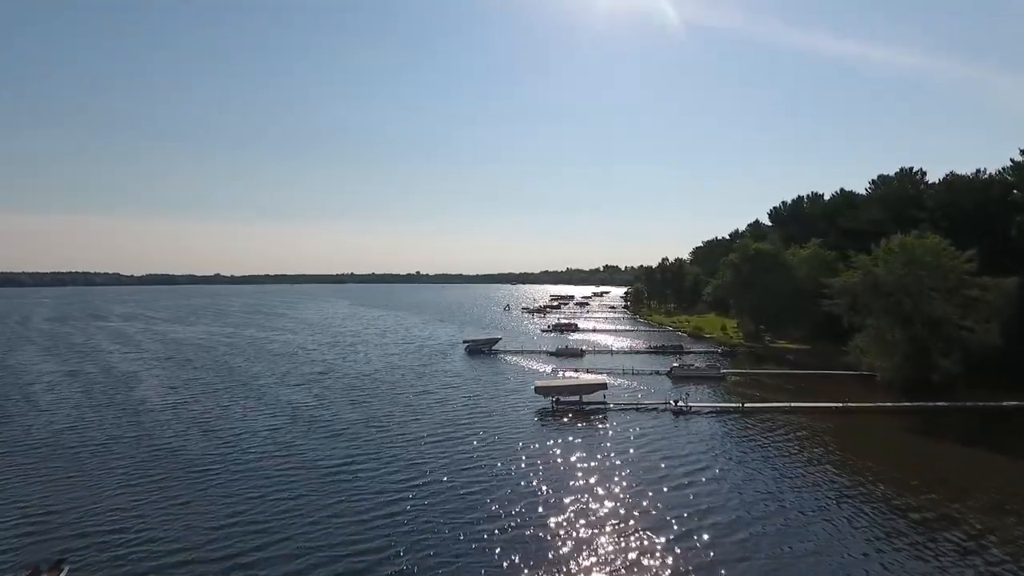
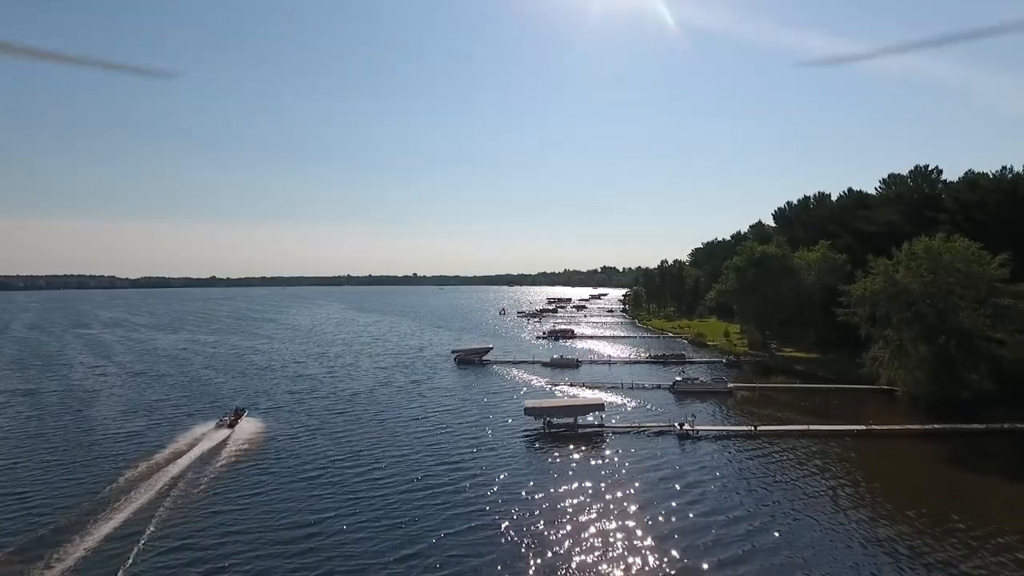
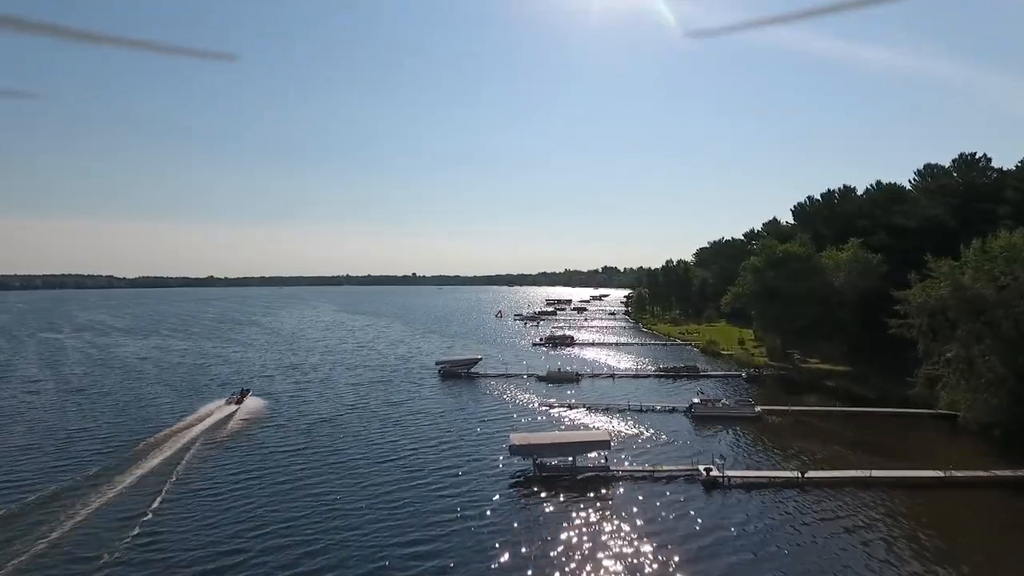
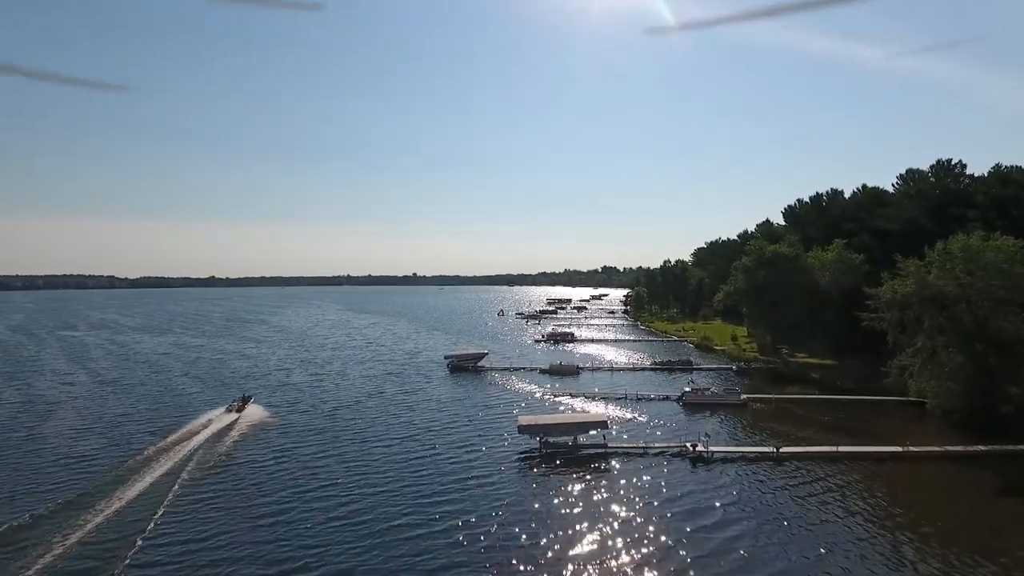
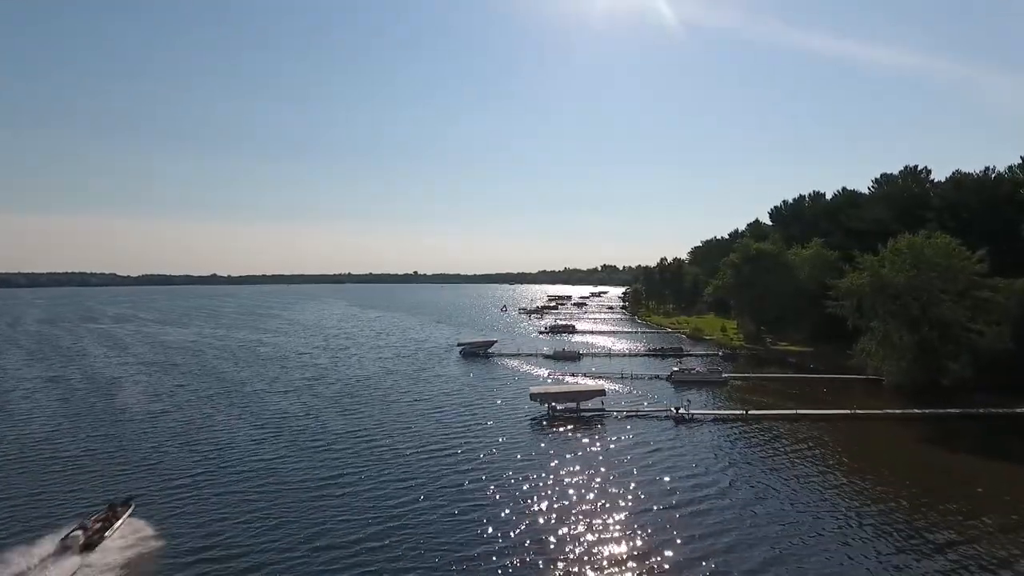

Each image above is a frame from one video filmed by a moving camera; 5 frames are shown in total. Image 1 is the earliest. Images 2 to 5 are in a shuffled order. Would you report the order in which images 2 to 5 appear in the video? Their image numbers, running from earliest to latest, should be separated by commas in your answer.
5, 2, 4, 3
